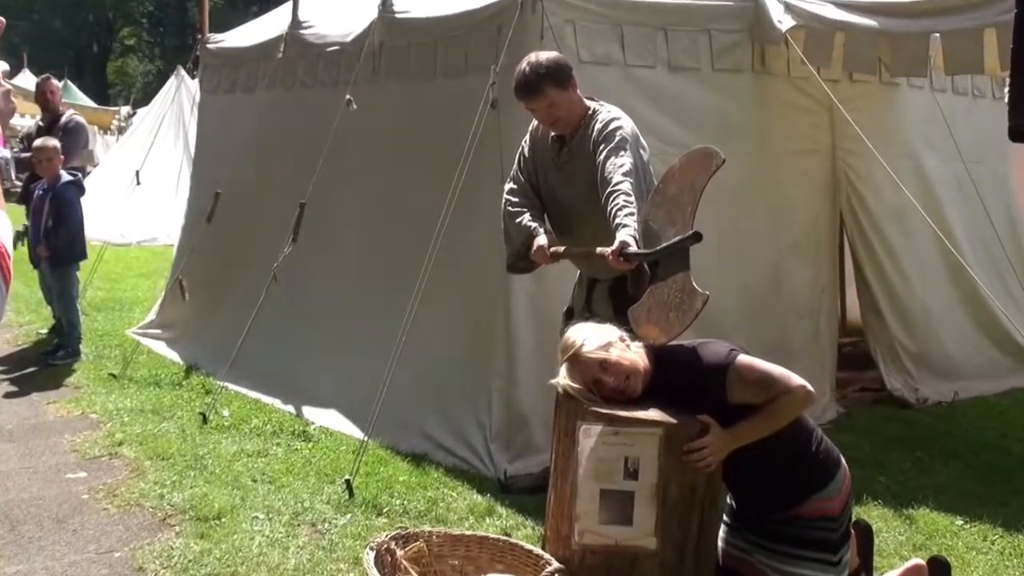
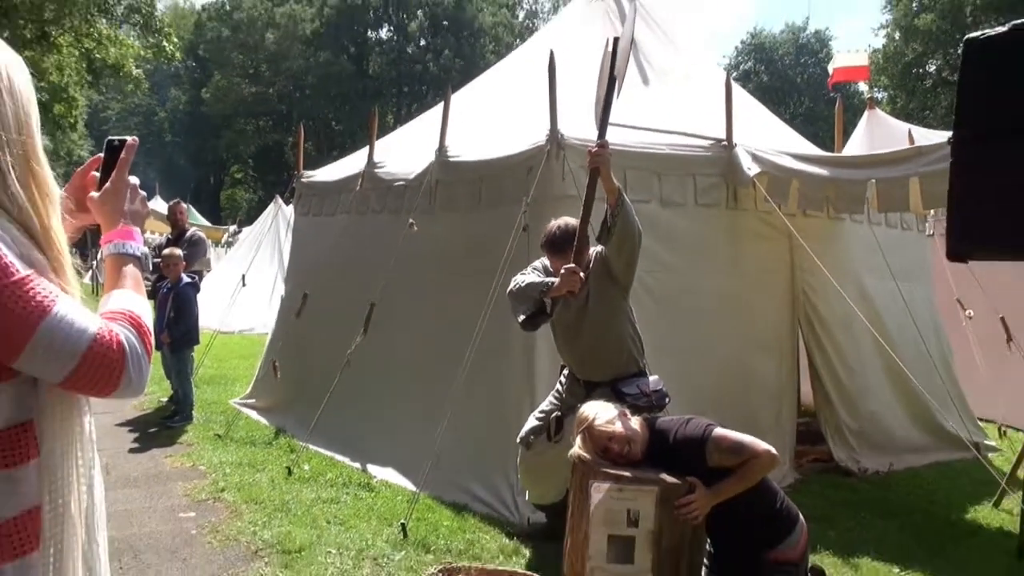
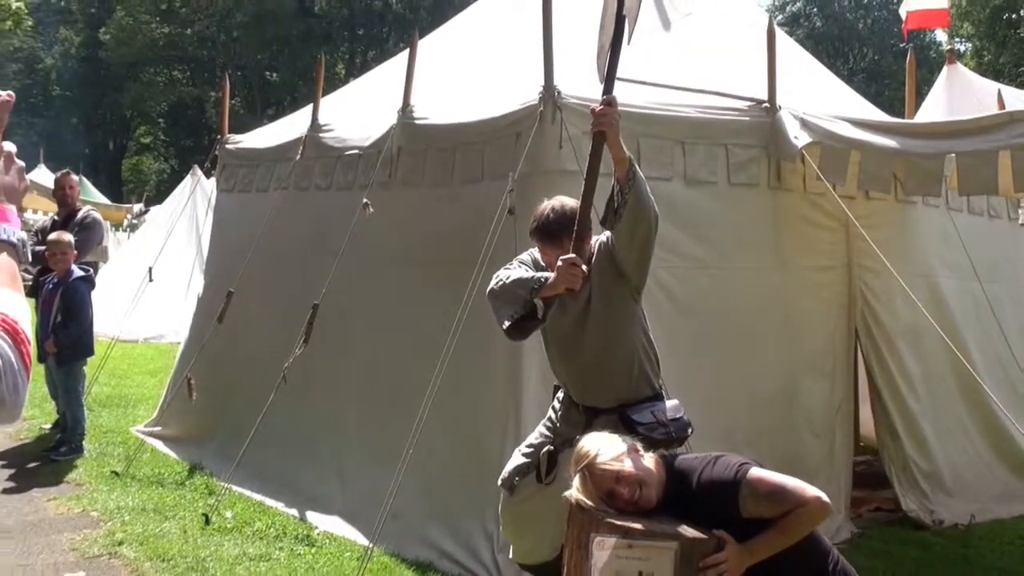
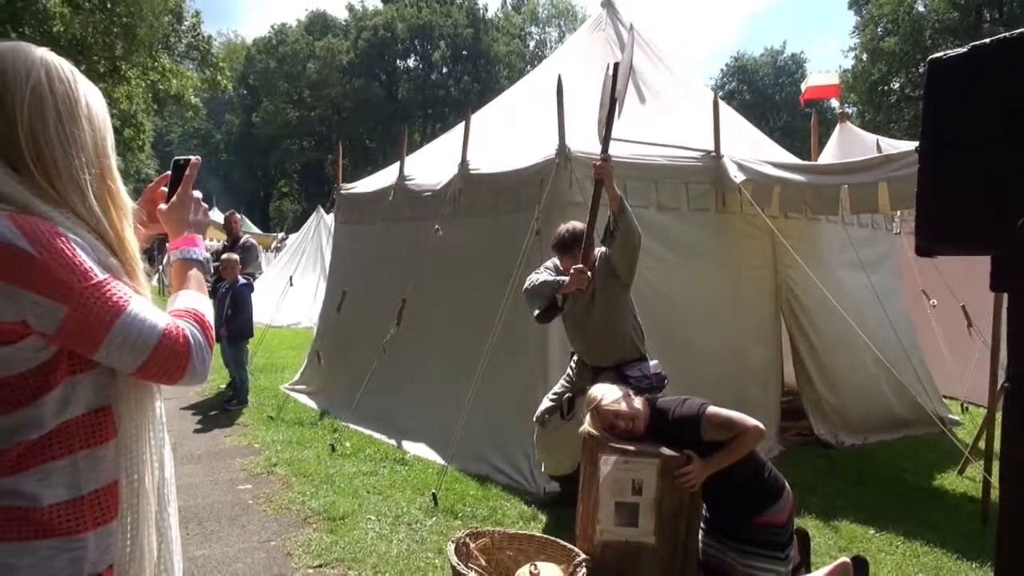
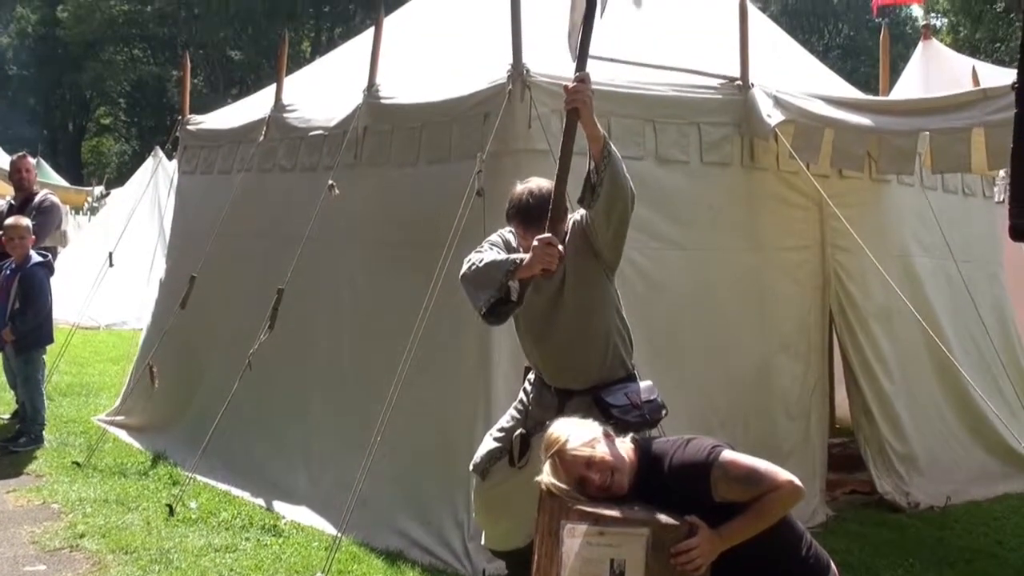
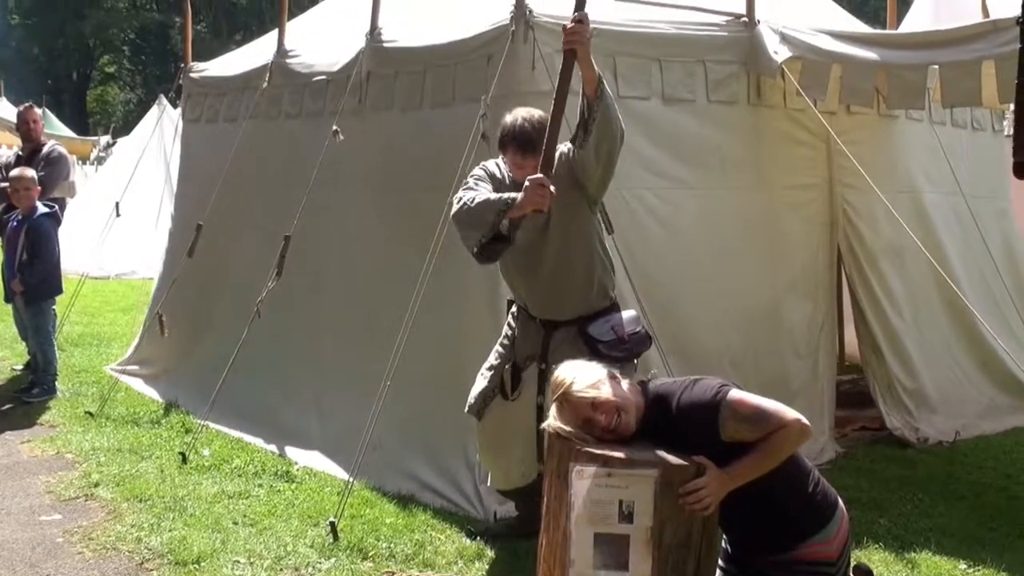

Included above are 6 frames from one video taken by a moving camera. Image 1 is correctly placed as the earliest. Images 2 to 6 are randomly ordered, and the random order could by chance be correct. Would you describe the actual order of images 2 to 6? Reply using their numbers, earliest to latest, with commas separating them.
6, 5, 3, 2, 4
